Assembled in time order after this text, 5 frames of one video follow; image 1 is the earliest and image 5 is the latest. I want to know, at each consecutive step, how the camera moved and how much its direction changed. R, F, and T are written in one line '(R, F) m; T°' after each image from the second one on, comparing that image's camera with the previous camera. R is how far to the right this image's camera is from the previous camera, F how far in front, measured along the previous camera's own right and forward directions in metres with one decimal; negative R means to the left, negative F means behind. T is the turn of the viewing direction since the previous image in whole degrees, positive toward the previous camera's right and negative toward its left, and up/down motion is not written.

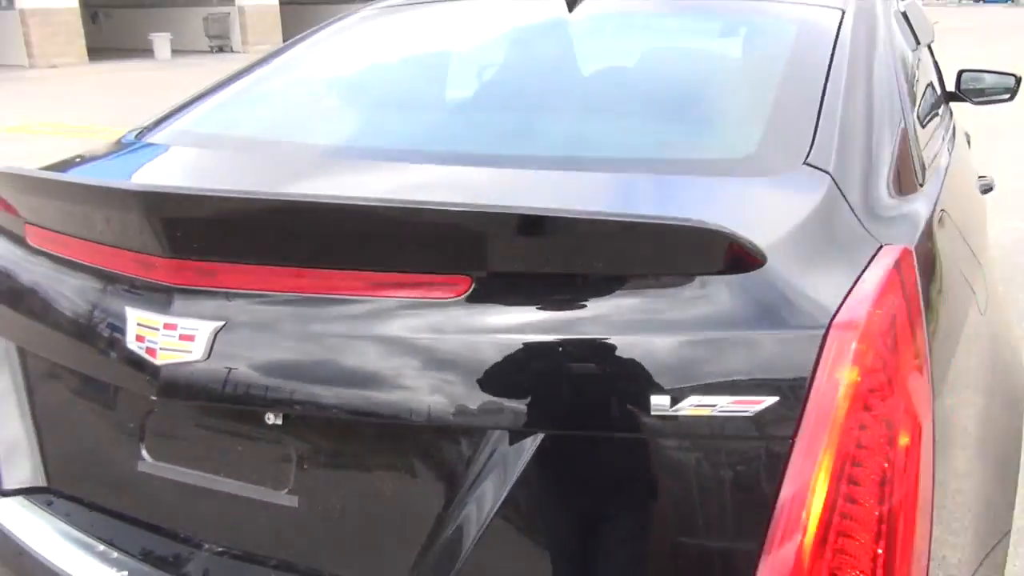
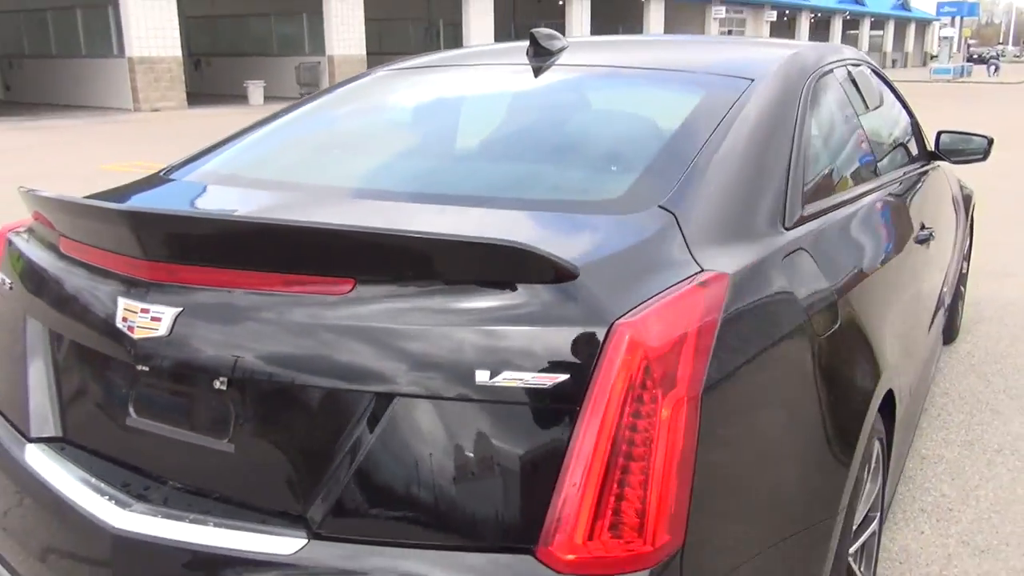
(+0.3, -0.4) m; -5°
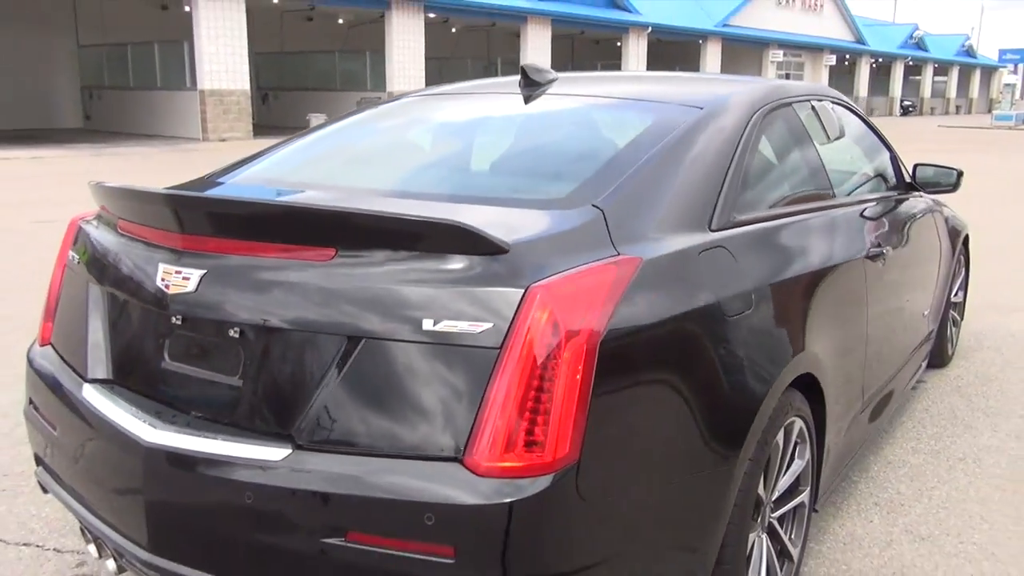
(+0.2, -0.4) m; -4°
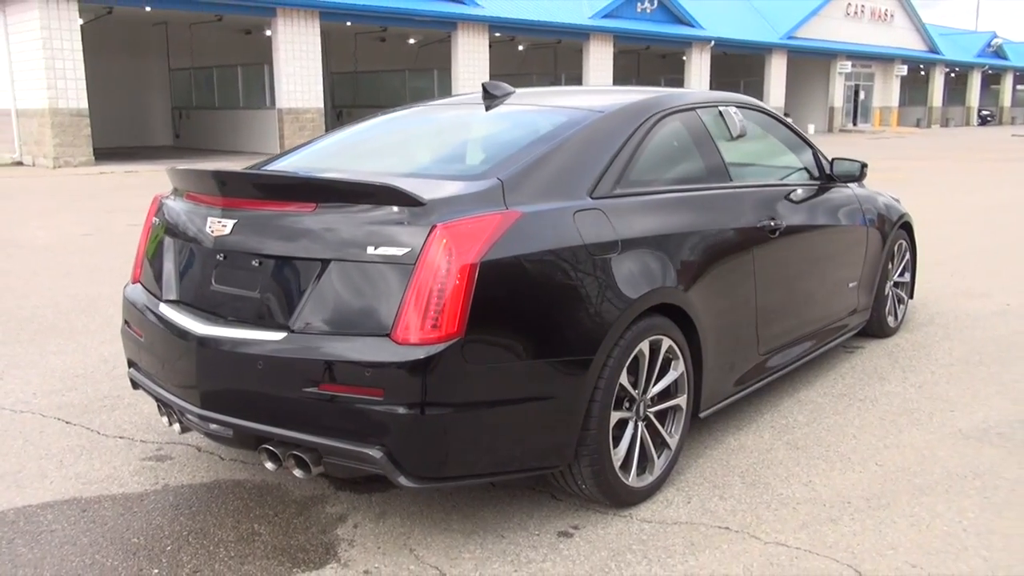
(+0.5, -1.0) m; -5°
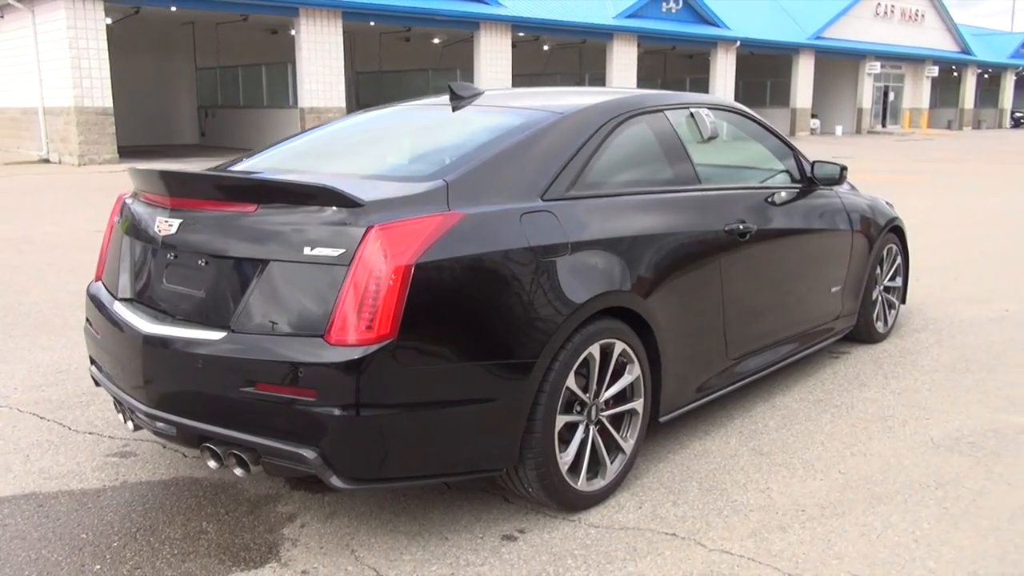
(+0.3, 0.0) m; -2°
